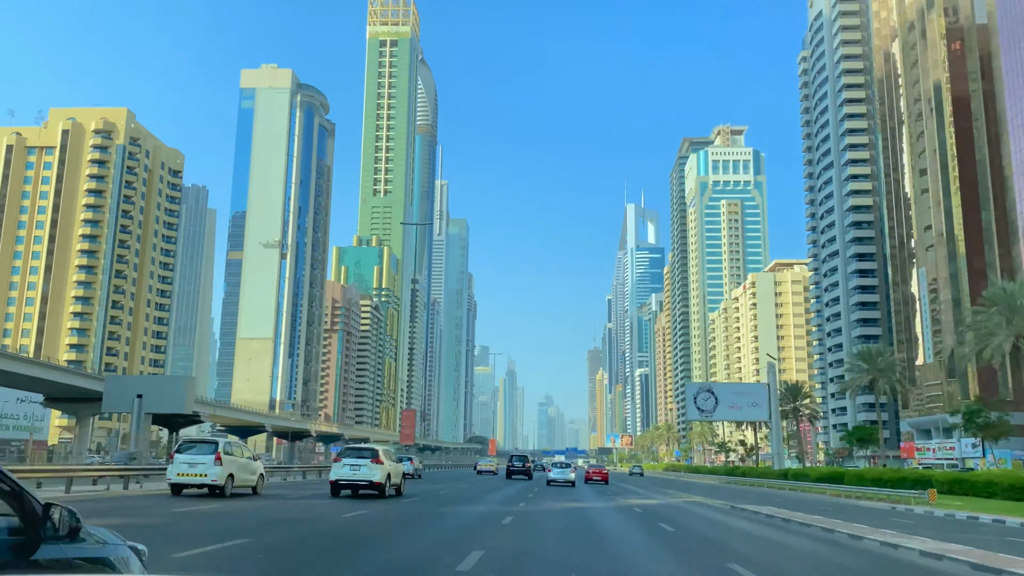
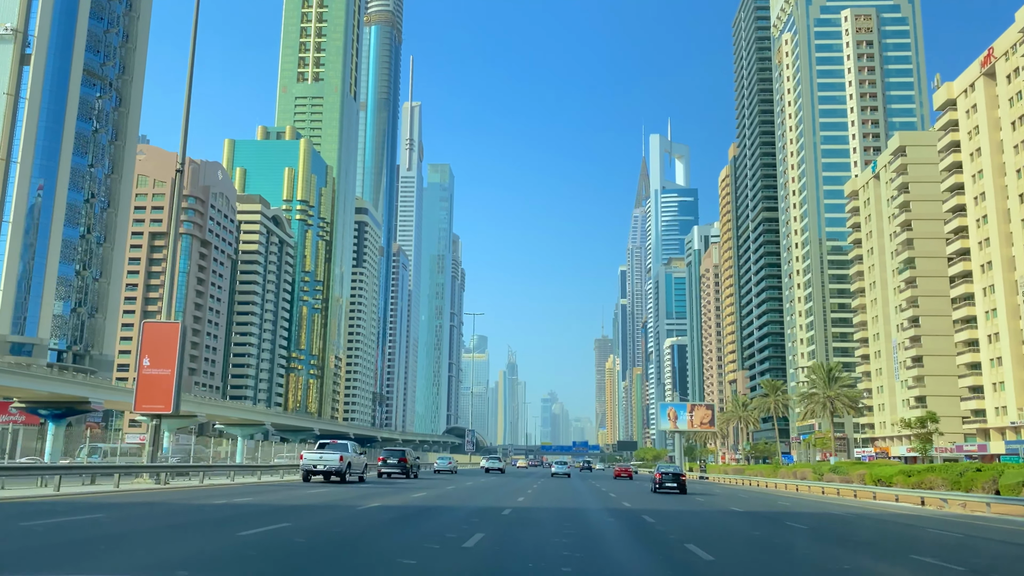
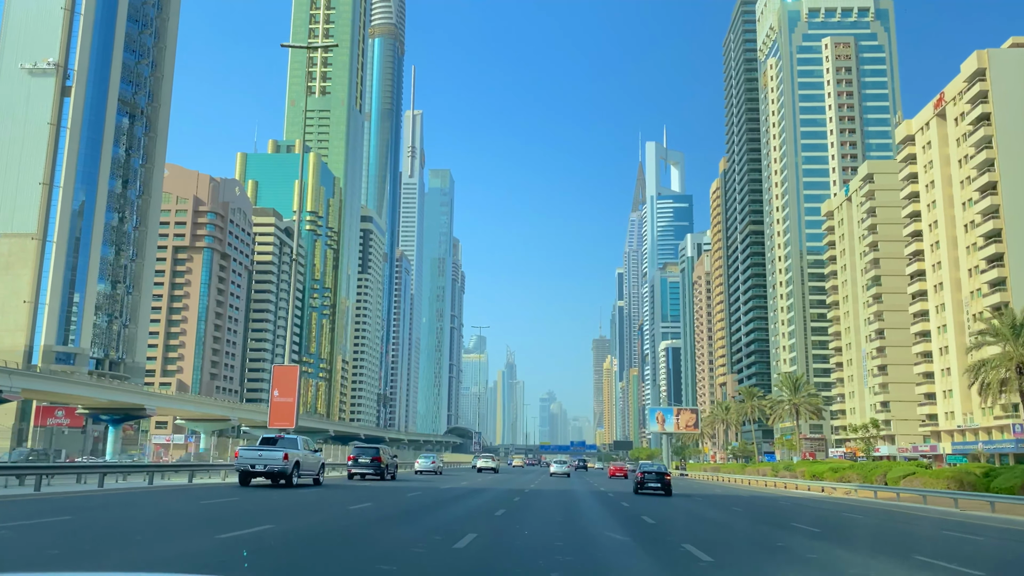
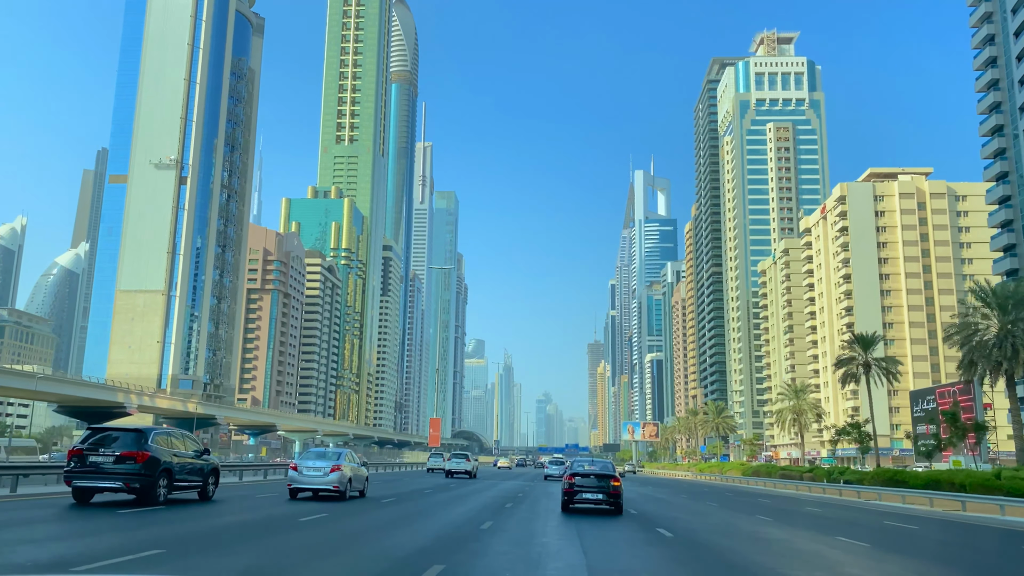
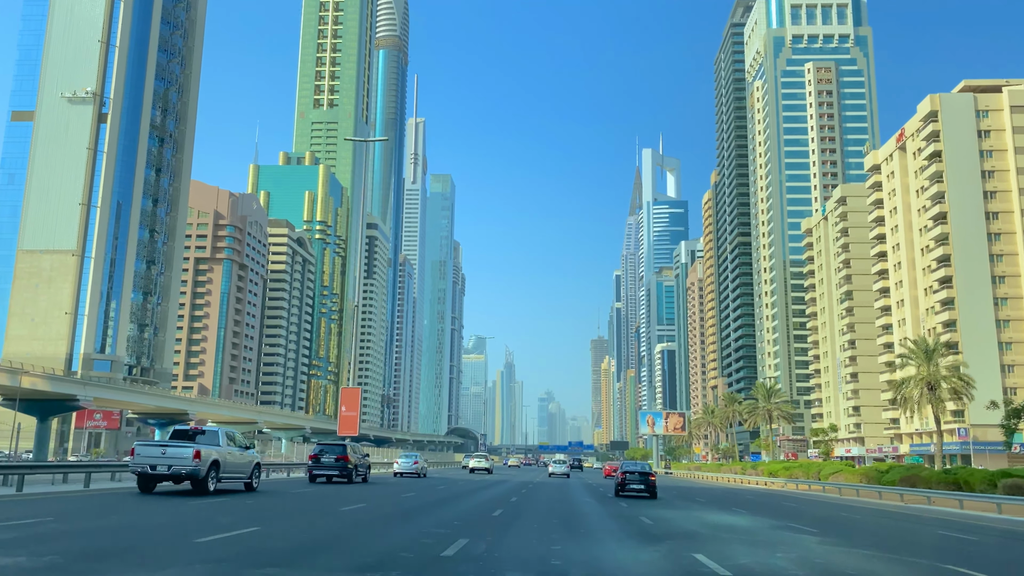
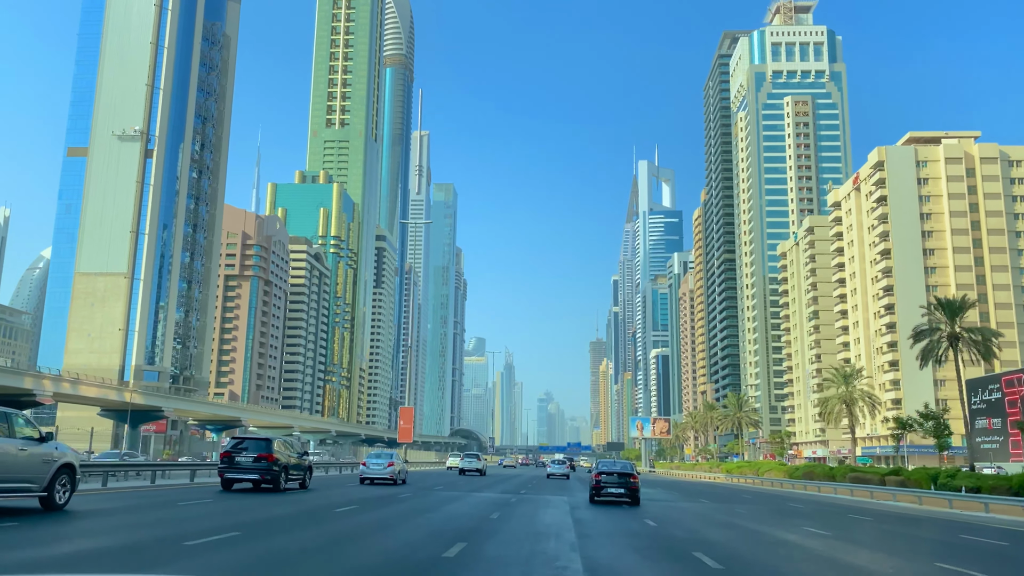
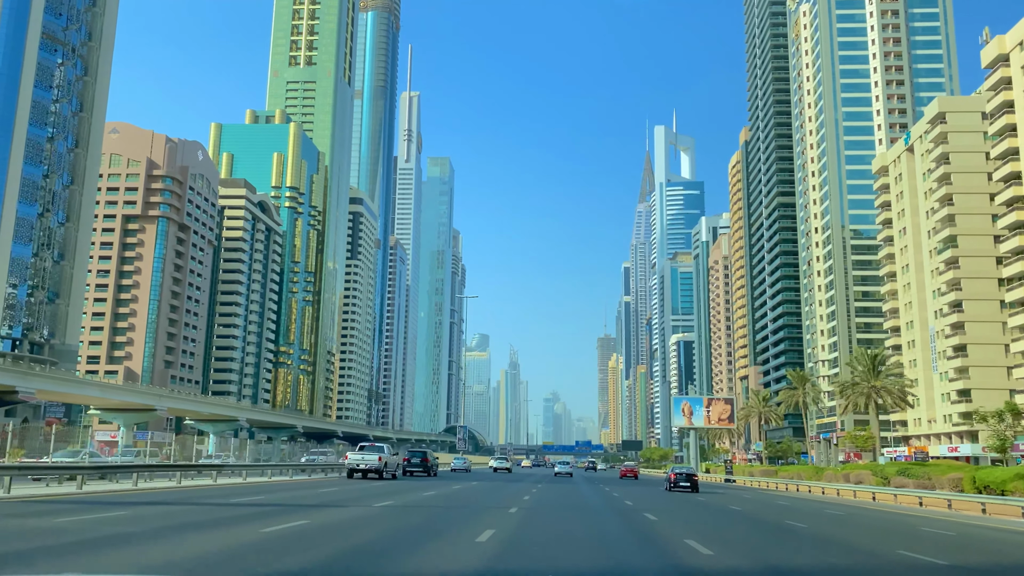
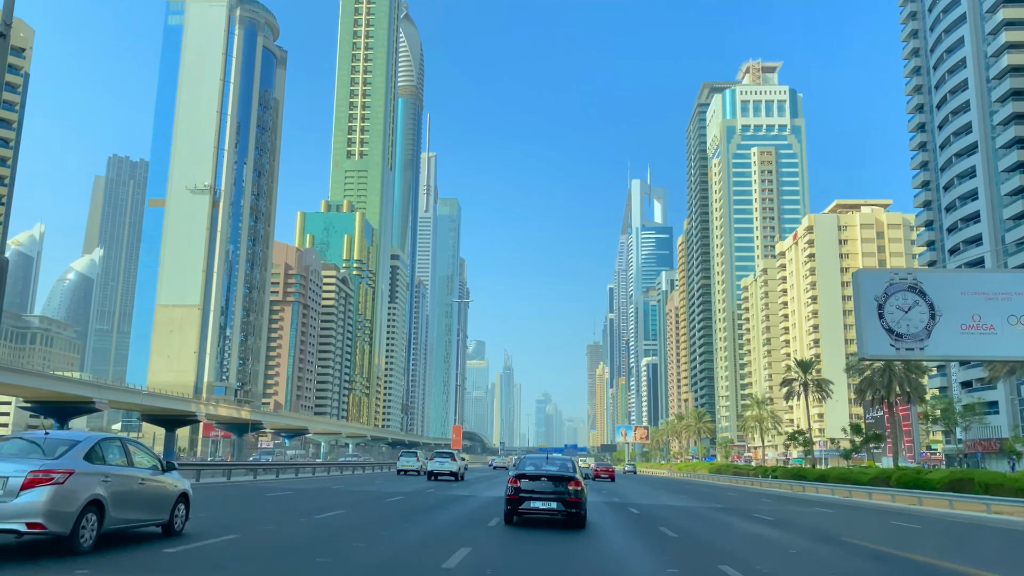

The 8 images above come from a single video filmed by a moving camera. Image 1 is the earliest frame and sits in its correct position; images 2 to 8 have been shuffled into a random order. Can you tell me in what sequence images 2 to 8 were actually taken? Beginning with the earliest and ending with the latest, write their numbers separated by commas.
8, 4, 6, 5, 3, 2, 7
